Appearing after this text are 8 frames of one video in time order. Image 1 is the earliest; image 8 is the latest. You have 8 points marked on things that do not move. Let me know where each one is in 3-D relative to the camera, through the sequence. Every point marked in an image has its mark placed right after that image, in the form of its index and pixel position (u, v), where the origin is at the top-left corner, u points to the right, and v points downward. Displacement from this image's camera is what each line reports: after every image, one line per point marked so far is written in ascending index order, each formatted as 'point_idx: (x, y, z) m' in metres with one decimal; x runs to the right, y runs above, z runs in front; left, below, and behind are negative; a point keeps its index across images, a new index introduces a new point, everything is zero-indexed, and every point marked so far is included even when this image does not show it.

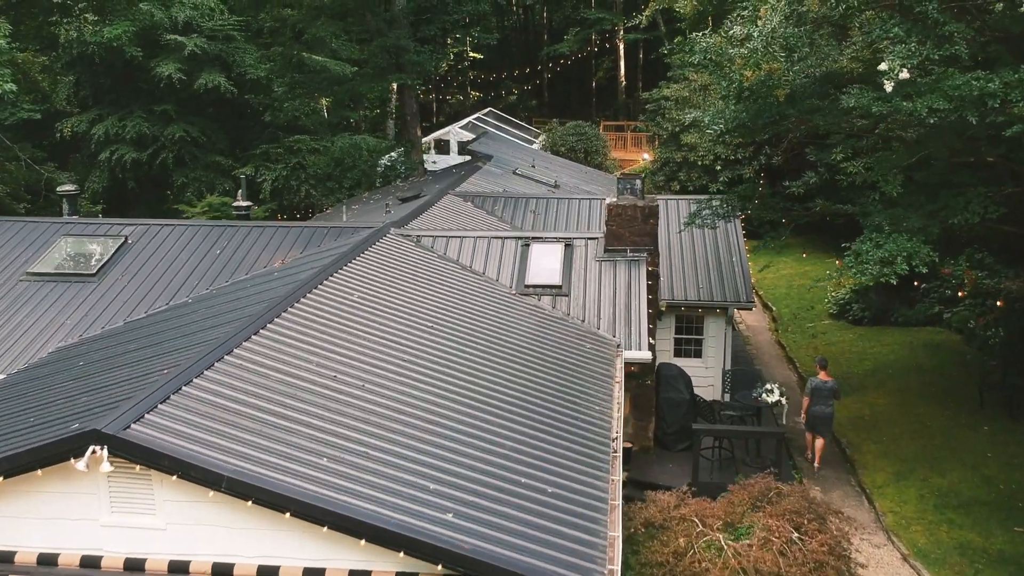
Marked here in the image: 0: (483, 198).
0: (-0.3, +1.0, +12.9) m
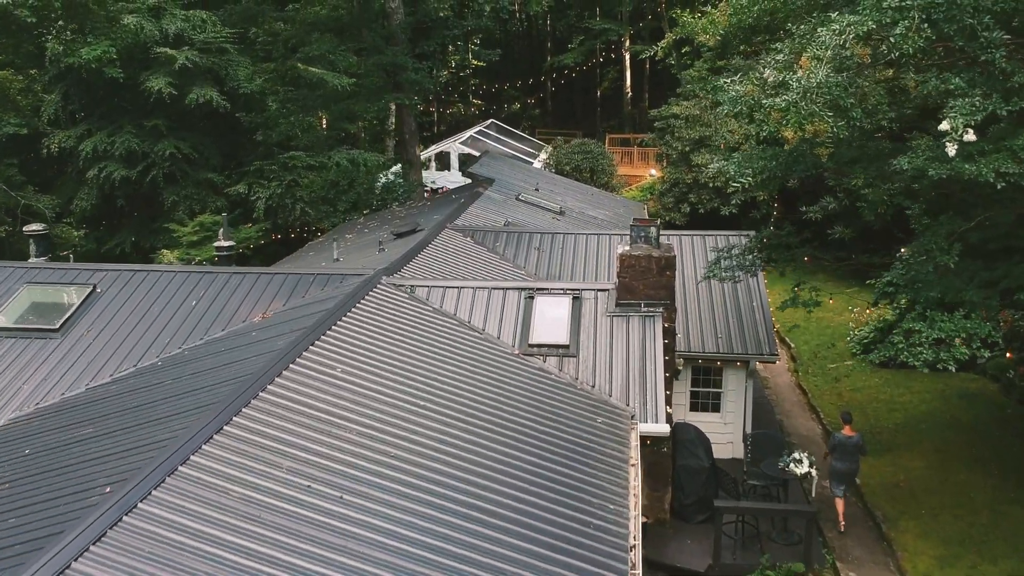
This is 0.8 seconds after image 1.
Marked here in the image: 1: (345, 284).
0: (-0.3, +0.6, +12.1) m
1: (-1.3, 0.0, +9.1) m
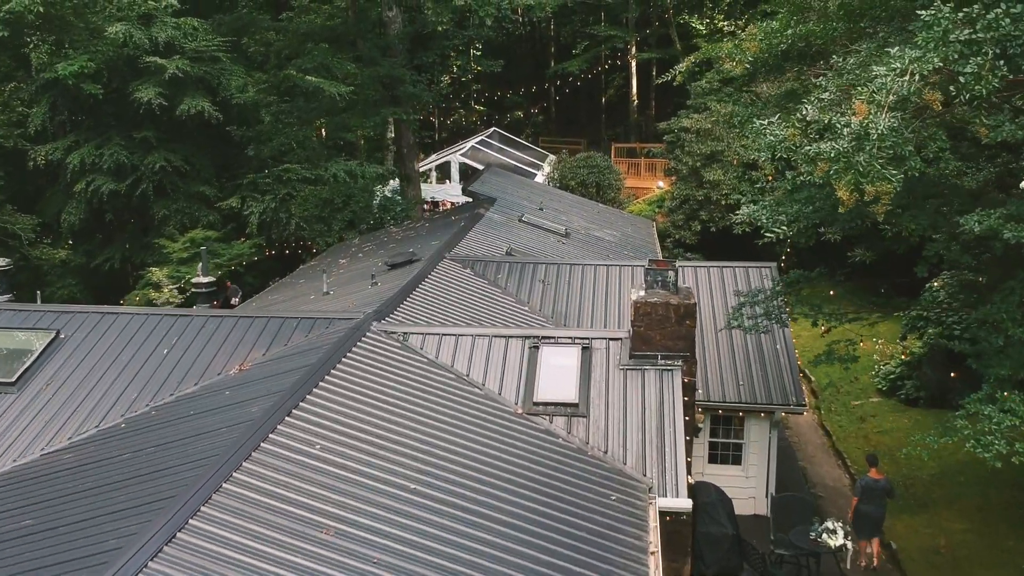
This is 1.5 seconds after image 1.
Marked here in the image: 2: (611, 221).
0: (-0.3, +0.3, +11.3) m
1: (-1.3, -0.3, +8.3) m
2: (+1.4, +1.0, +17.1) m
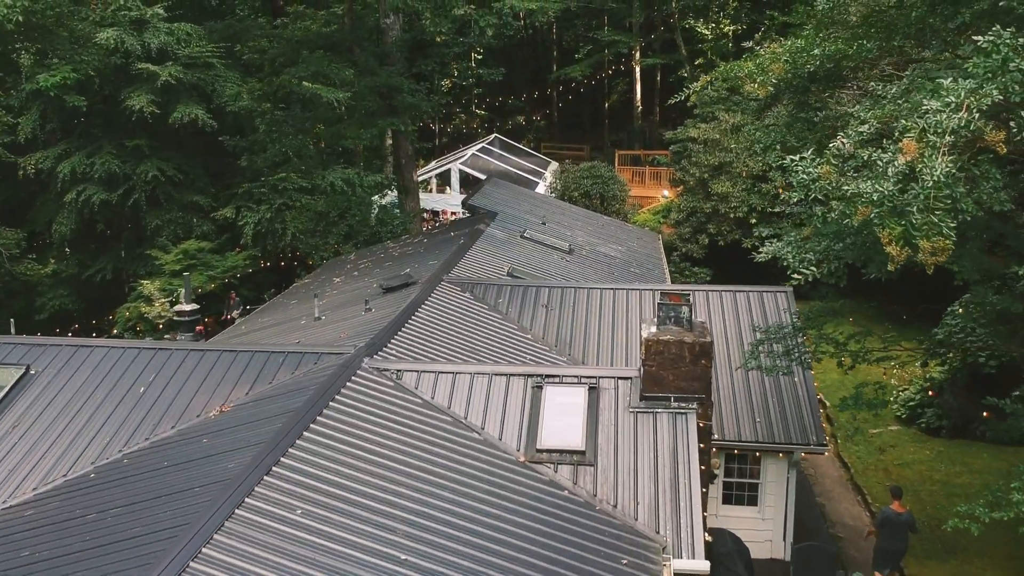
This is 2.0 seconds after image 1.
0: (-0.3, 0.0, +10.7) m
1: (-1.3, -0.5, +7.8) m
2: (+1.4, +0.7, +16.6) m
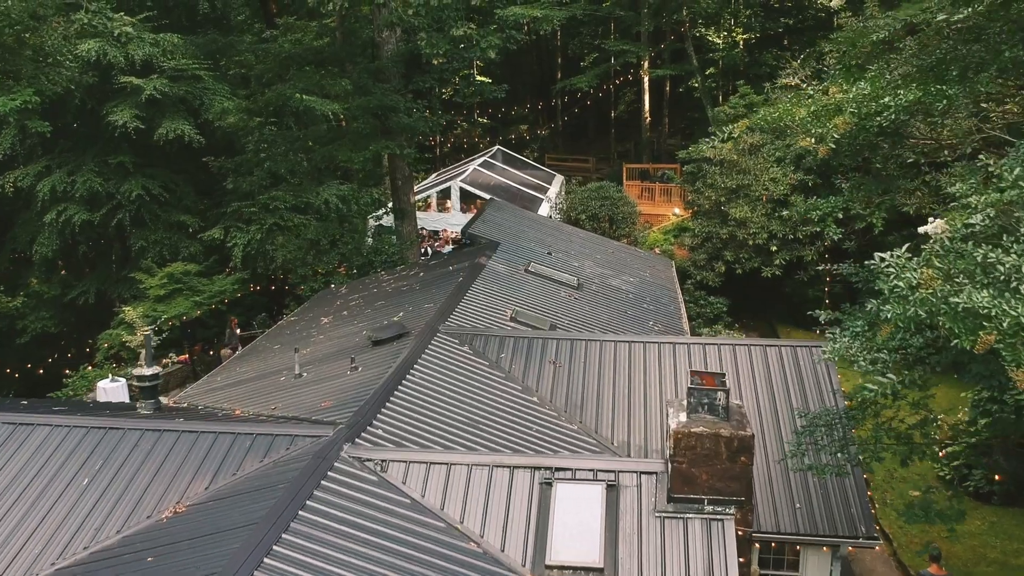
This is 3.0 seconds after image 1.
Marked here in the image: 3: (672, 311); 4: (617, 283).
0: (-0.2, -0.4, +9.6) m
1: (-1.2, -0.9, +6.7) m
2: (+1.5, +0.3, +15.5) m
3: (+1.8, -0.3, +13.6) m
4: (+1.3, +0.1, +14.1) m
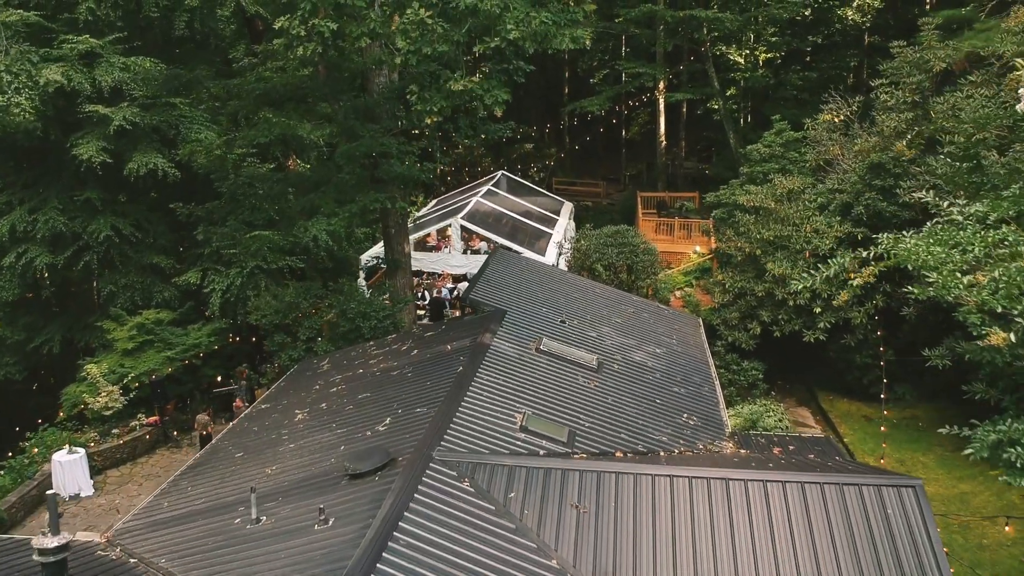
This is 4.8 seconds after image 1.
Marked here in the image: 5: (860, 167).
0: (-0.2, -1.1, +7.8) m
1: (-1.2, -1.7, +4.8) m
2: (+1.6, -0.4, +13.6) m
3: (+1.9, -1.0, +11.7) m
4: (+1.3, -0.7, +12.2) m
5: (+4.1, +1.4, +14.1) m
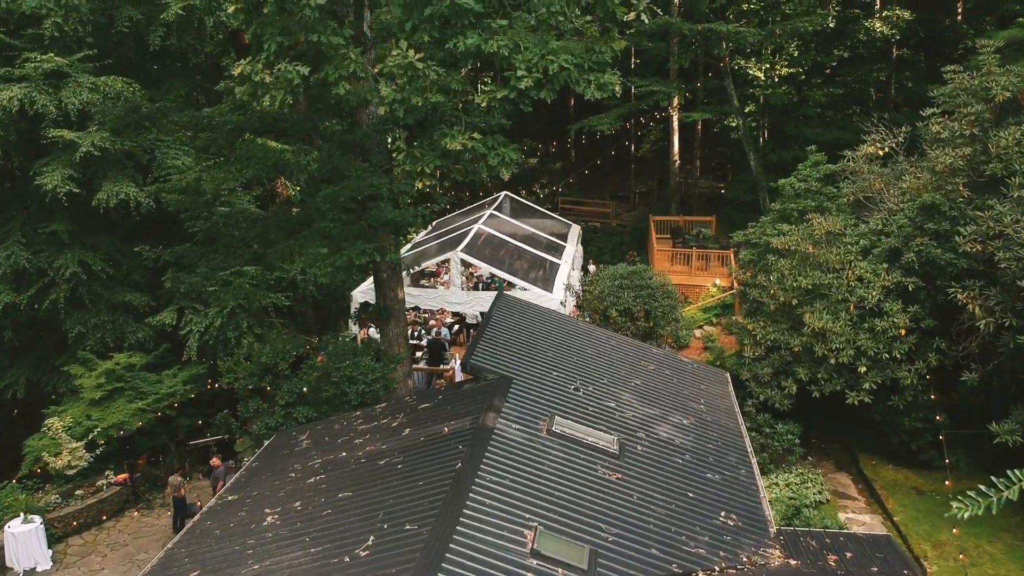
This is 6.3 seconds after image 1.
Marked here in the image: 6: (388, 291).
0: (-0.1, -1.7, +6.2) m
1: (-1.1, -2.3, +3.3) m
2: (+1.6, -1.0, +12.0) m
3: (+2.0, -1.6, +10.1) m
4: (+1.4, -1.3, +10.7) m
5: (+4.2, +0.8, +12.5) m
6: (-1.4, 0.0, +13.4) m
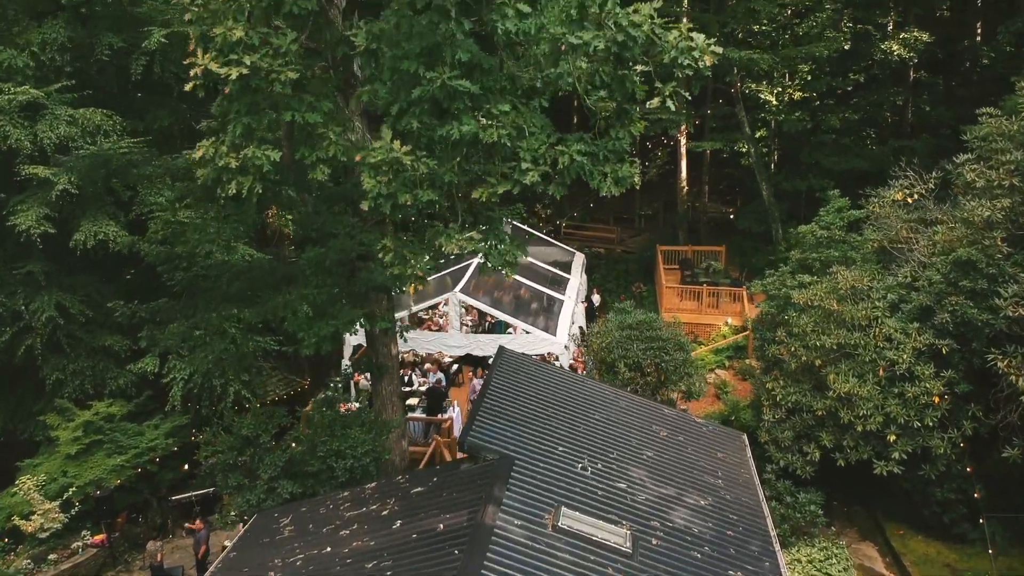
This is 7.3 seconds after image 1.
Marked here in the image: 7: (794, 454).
0: (-0.1, -2.3, +5.3) m
1: (-1.1, -2.8, +2.4) m
2: (+1.6, -1.6, +11.1) m
3: (+2.0, -2.2, +9.2) m
4: (+1.4, -1.9, +9.8) m
5: (+4.2, +0.3, +11.6) m
6: (-1.4, -0.6, +12.4) m
7: (+2.9, -1.7, +12.3) m
